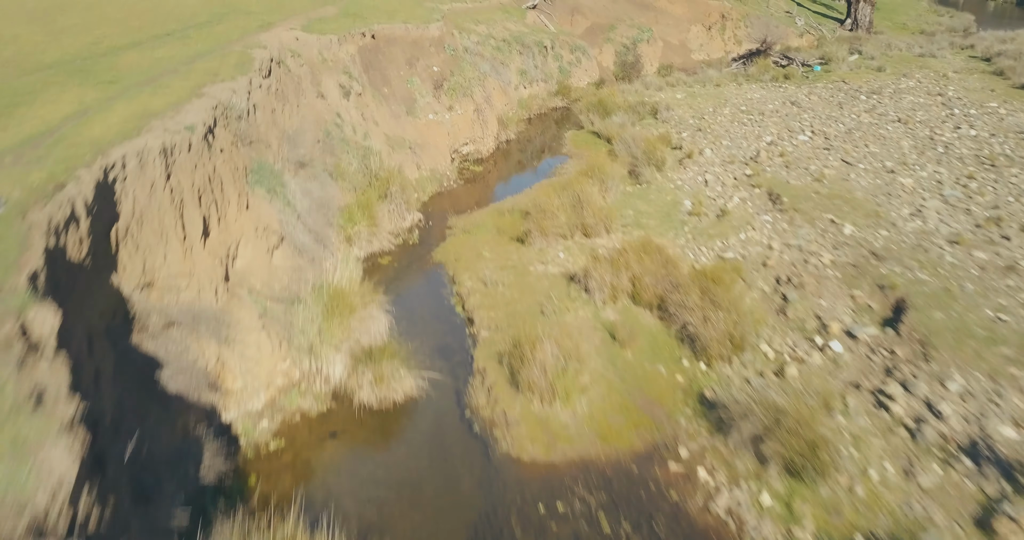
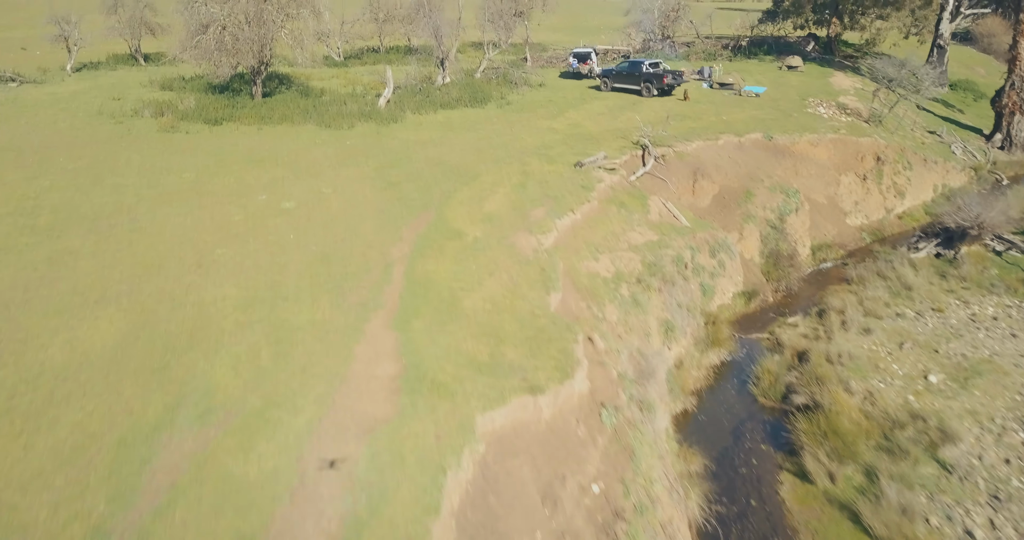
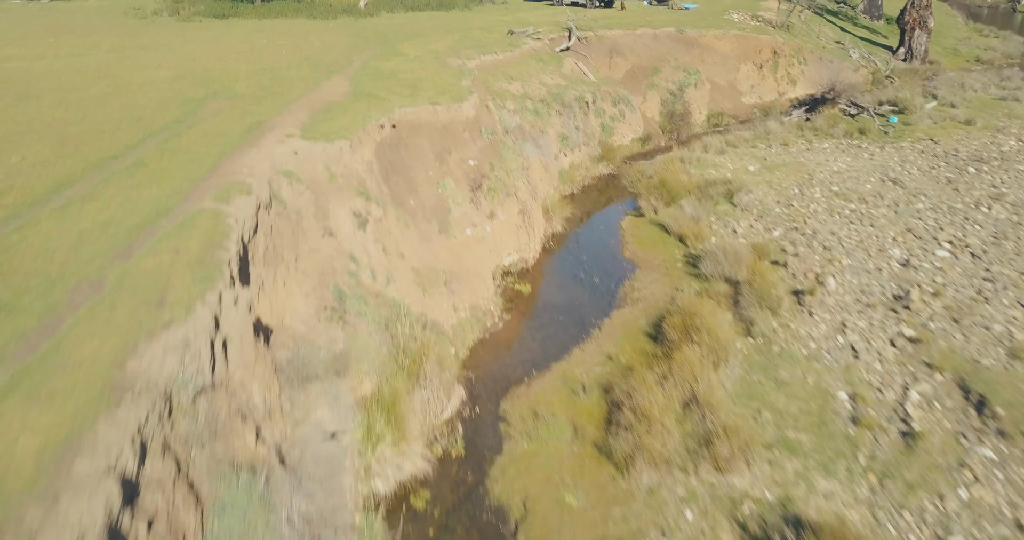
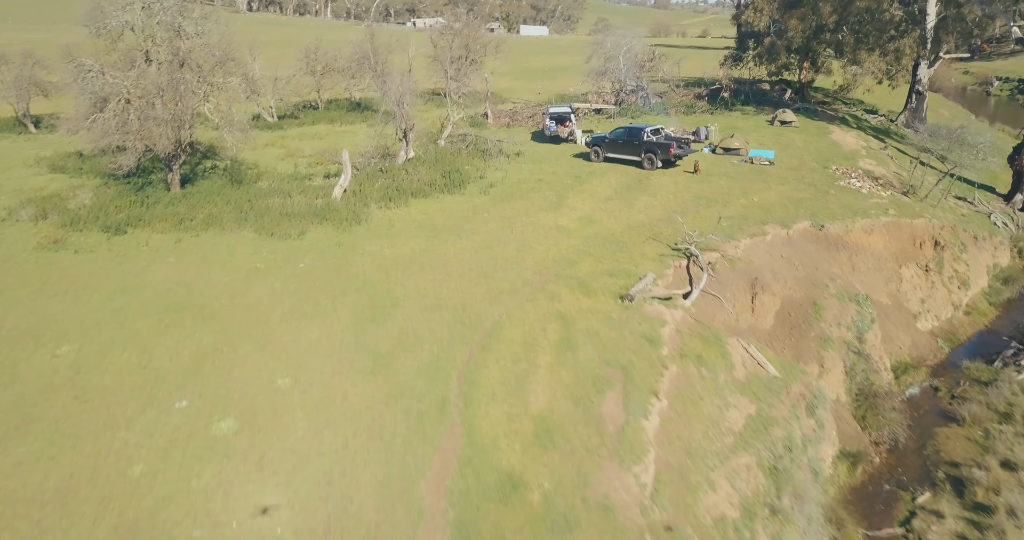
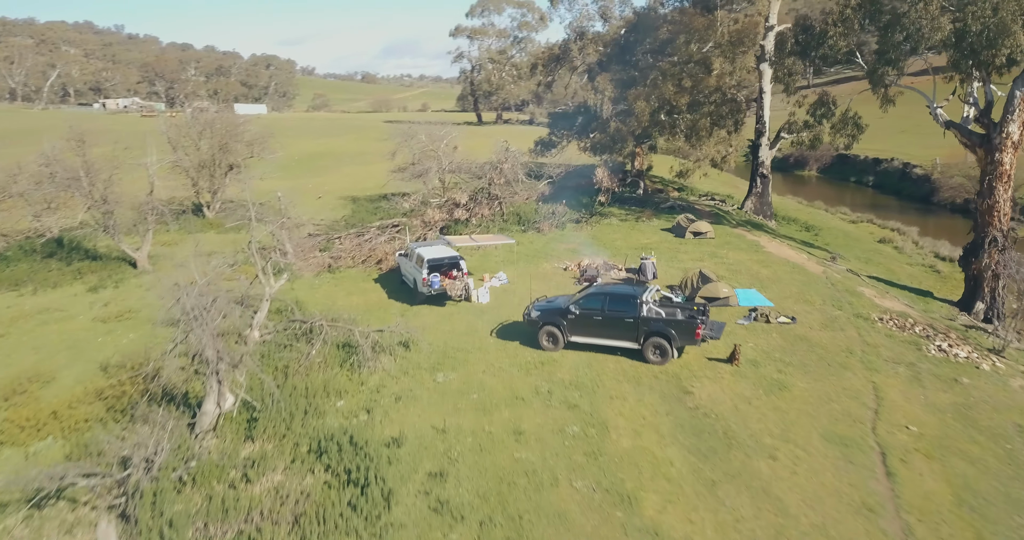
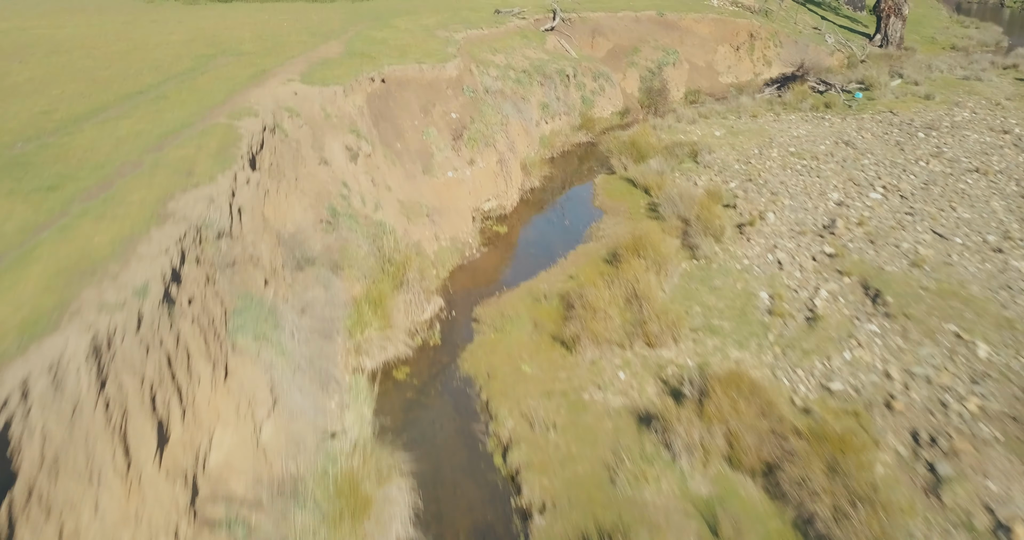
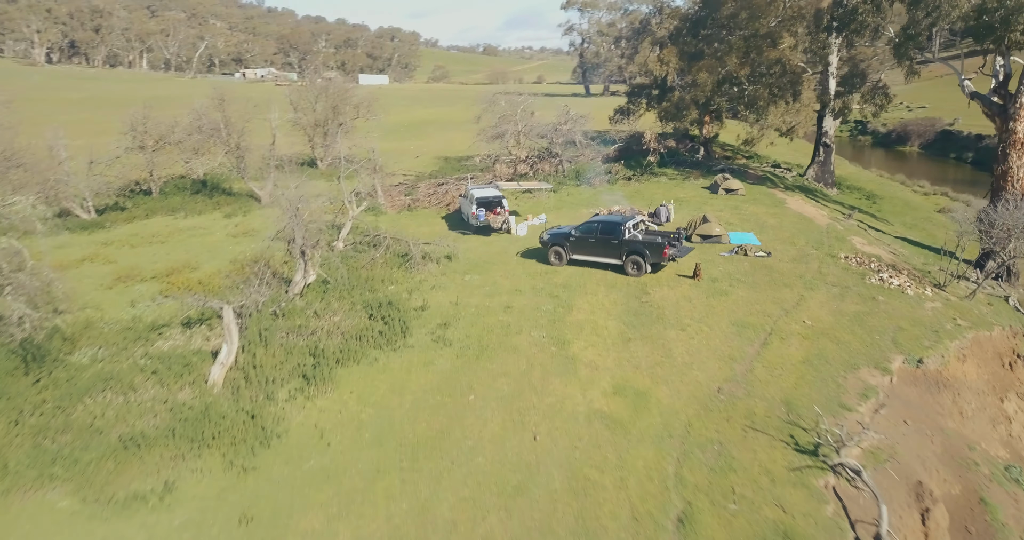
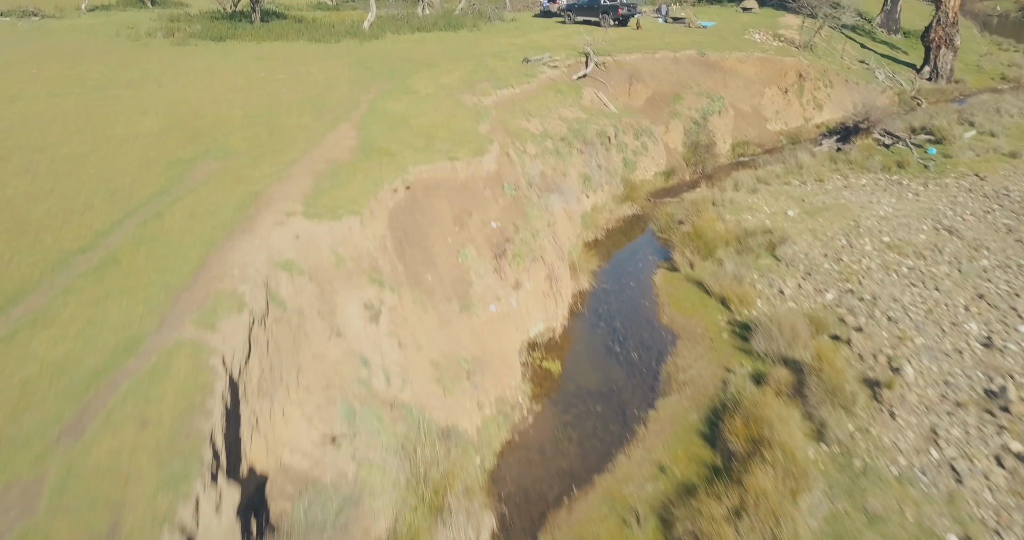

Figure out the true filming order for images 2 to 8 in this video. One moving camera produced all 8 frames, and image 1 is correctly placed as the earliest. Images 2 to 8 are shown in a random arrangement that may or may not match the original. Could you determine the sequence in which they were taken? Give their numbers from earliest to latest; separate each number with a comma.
6, 3, 8, 2, 4, 7, 5
